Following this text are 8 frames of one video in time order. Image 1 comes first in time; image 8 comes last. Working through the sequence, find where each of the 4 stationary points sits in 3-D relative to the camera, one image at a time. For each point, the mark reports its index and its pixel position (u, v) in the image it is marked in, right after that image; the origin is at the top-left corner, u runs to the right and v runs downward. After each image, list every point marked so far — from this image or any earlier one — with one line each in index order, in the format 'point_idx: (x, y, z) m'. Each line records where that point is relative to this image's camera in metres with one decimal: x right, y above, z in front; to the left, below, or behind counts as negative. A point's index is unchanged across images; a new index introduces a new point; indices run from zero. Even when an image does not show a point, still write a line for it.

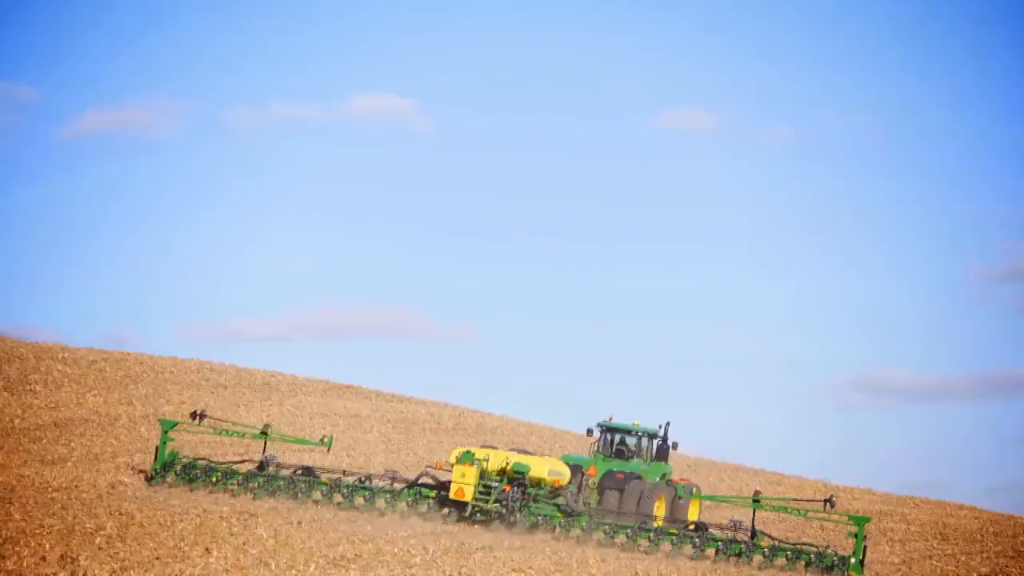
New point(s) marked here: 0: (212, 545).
0: (-5.0, -4.2, +18.1) m
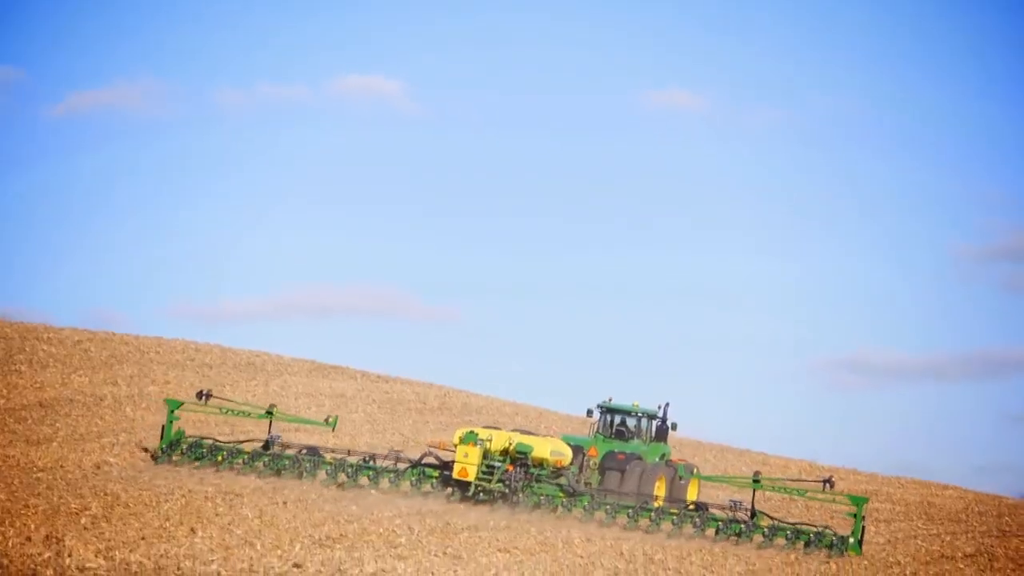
0: (-5.2, -3.9, +18.1) m
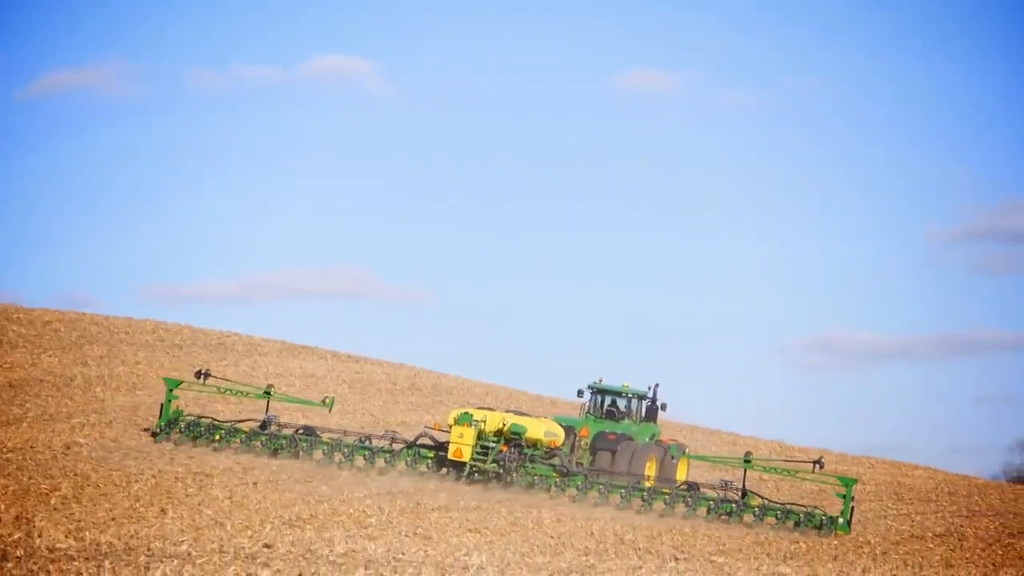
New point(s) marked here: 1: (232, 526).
0: (-5.7, -3.6, +18.0) m
1: (-4.5, -3.8, +17.6) m
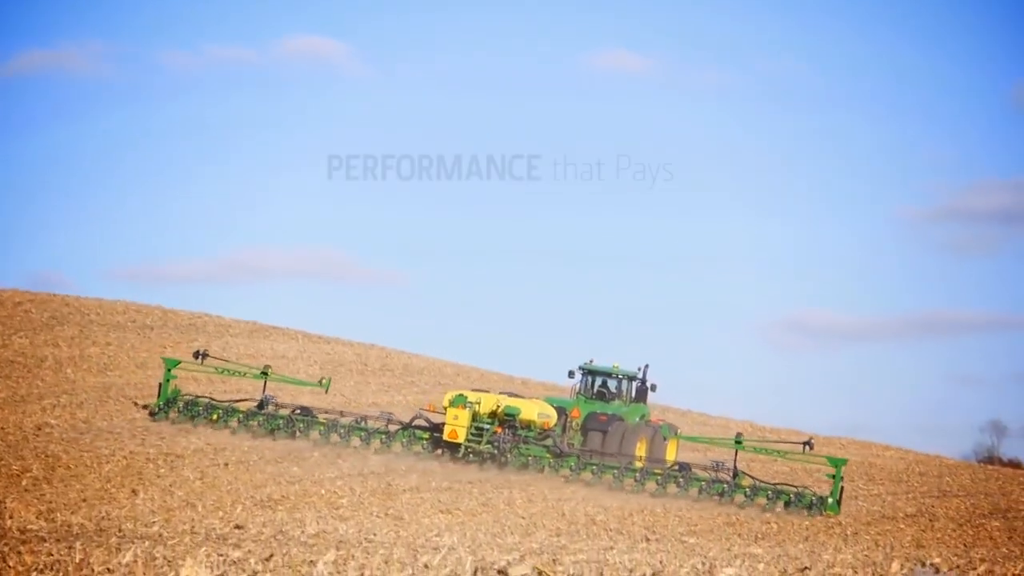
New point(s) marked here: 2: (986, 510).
0: (-6.2, -3.3, +18.0) m
1: (-5.0, -3.5, +17.5) m
2: (+8.2, -3.9, +19.0) m
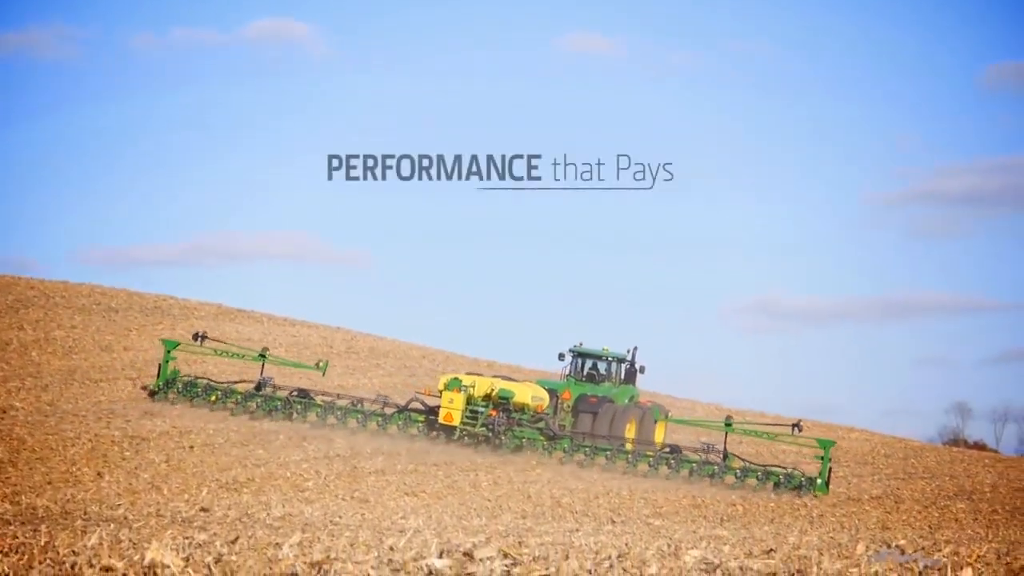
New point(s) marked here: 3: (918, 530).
0: (-6.7, -3.0, +18.0) m
1: (-5.5, -3.2, +17.5) m
2: (+7.6, -3.5, +19.0) m
3: (+6.5, -3.9, +17.4) m
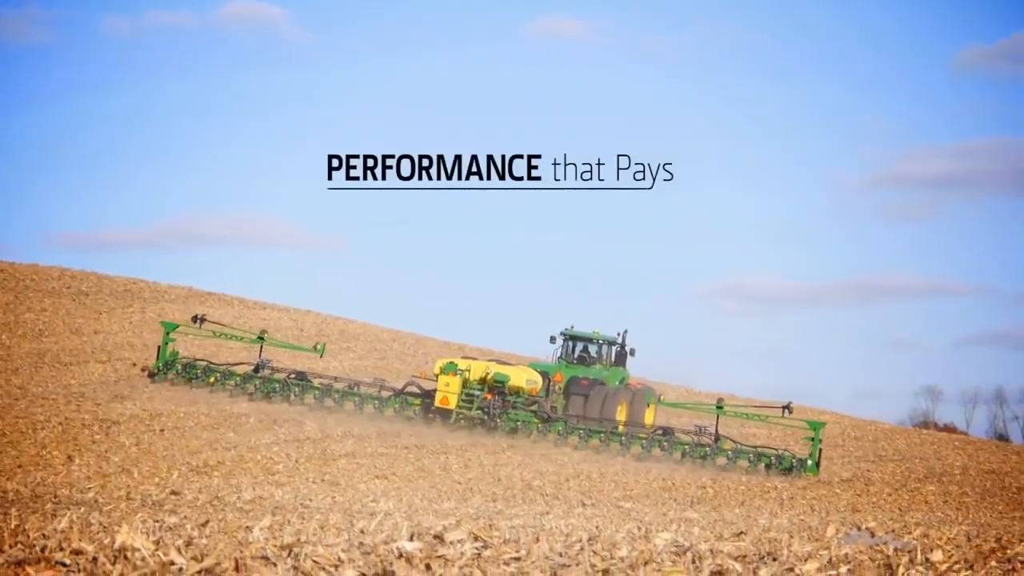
0: (-7.2, -2.7, +17.9) m
1: (-6.0, -3.0, +17.5) m
2: (+7.1, -3.2, +19.0) m
3: (+6.0, -3.6, +17.4) m
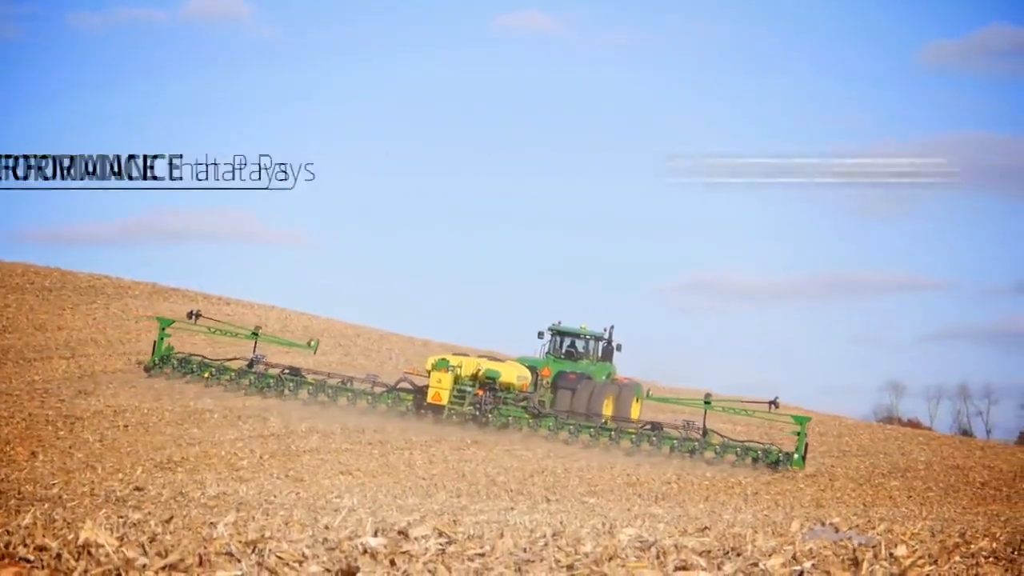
0: (-7.8, -2.6, +17.9) m
1: (-6.6, -2.9, +17.4) m
2: (+6.6, -3.2, +19.0) m
3: (+5.4, -3.5, +17.4) m
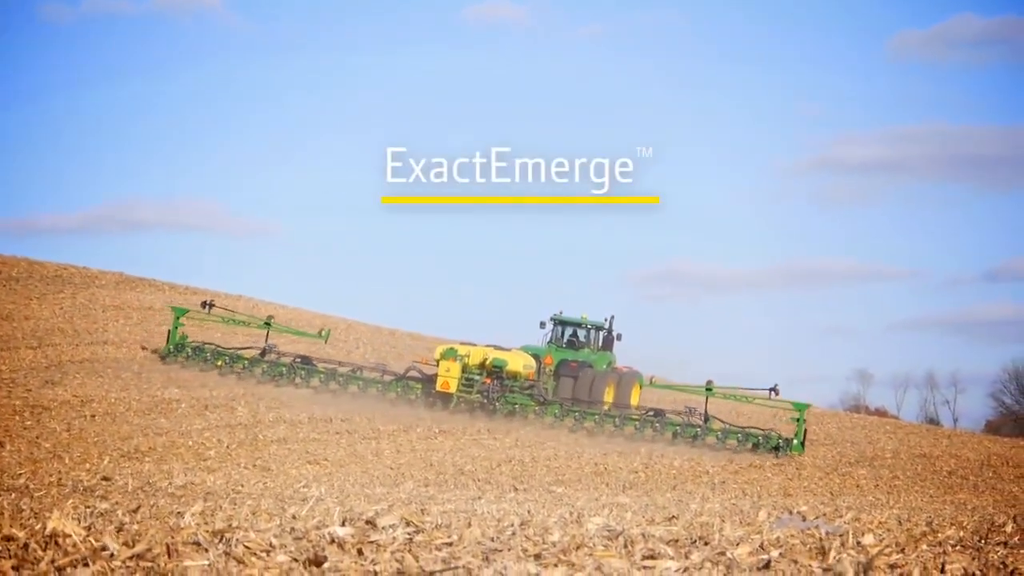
0: (-8.3, -2.5, +17.9) m
1: (-7.1, -2.7, +17.5) m
2: (+6.0, -2.9, +18.9) m
3: (+4.9, -3.3, +17.3) m
